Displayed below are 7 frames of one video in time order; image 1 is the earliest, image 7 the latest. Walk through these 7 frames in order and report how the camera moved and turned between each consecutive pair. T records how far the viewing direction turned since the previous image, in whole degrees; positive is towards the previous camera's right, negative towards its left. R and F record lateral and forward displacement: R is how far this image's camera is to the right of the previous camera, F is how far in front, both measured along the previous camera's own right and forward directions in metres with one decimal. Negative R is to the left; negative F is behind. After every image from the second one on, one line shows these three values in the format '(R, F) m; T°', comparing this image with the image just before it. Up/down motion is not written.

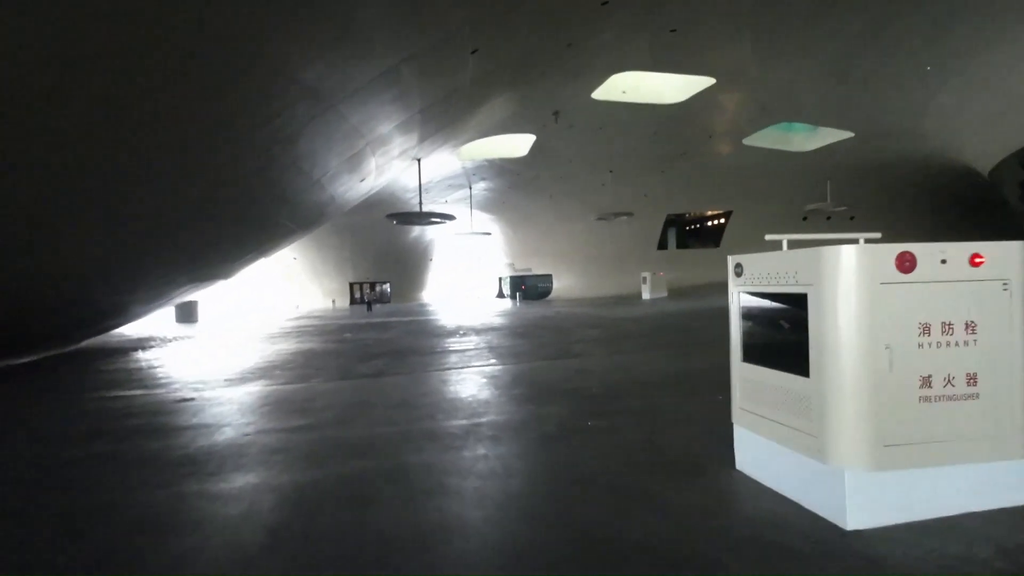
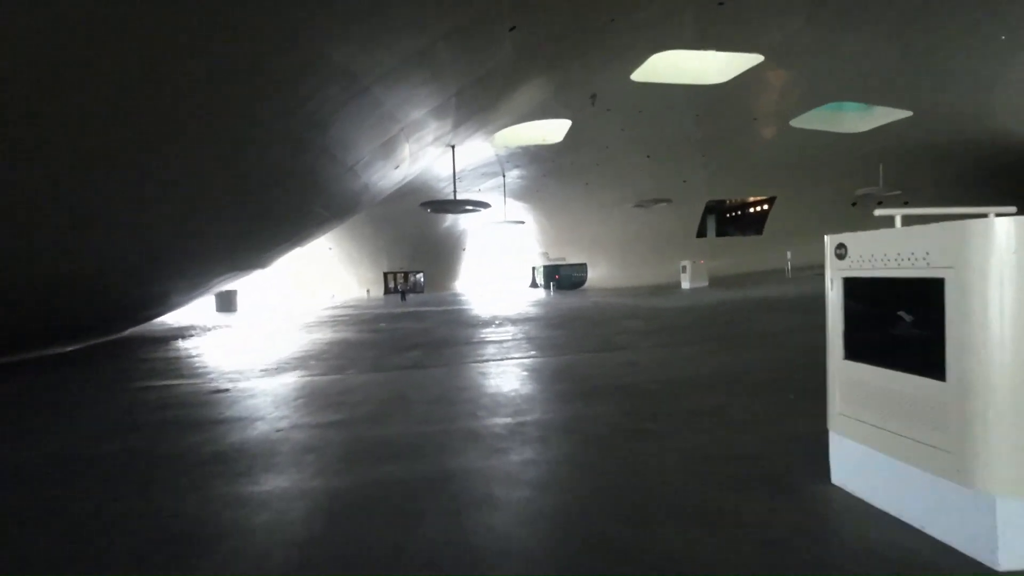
(-0.1, +0.3) m; -3°
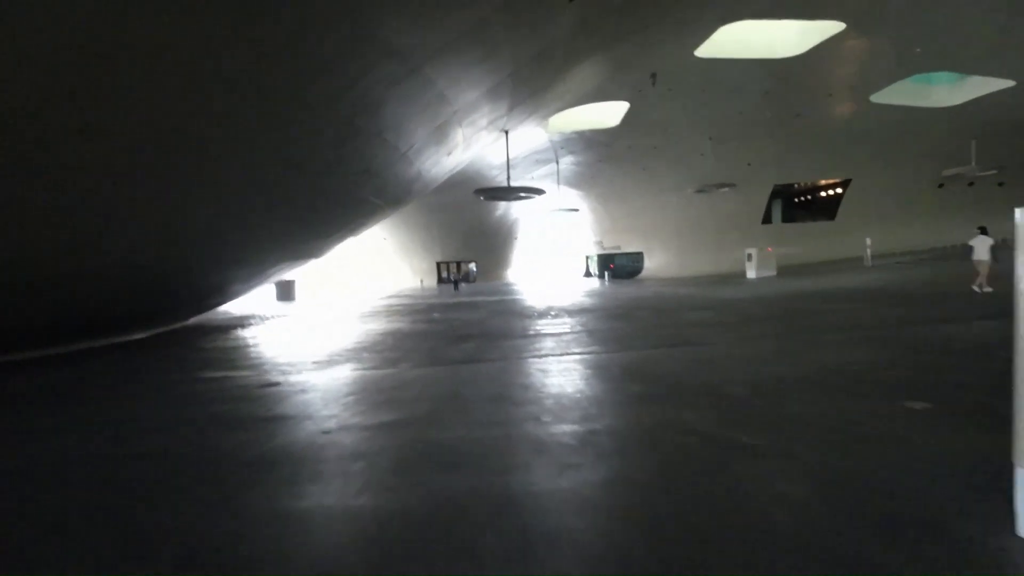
(-0.1, +0.4) m; -5°
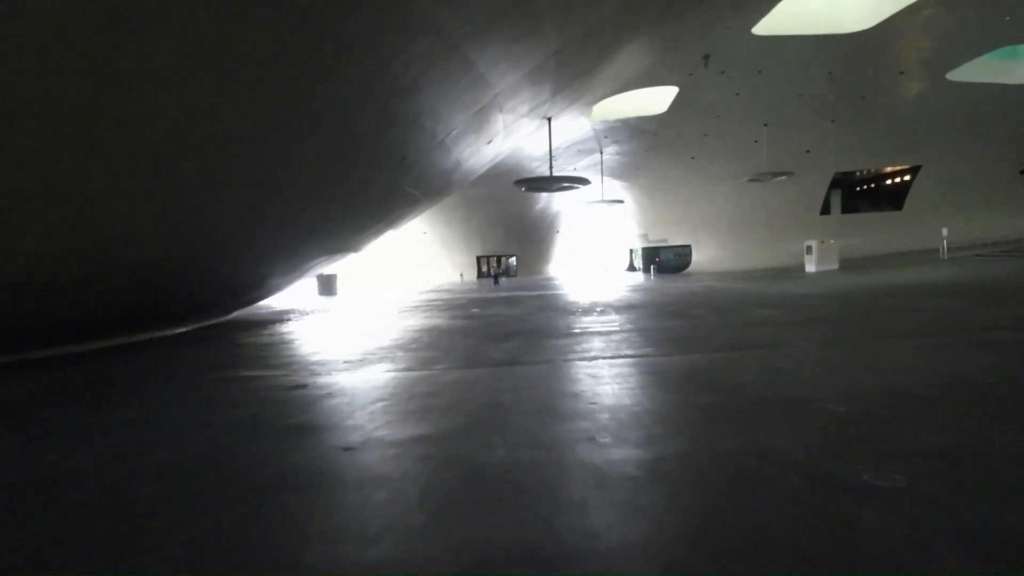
(-0.1, +0.5) m; -4°
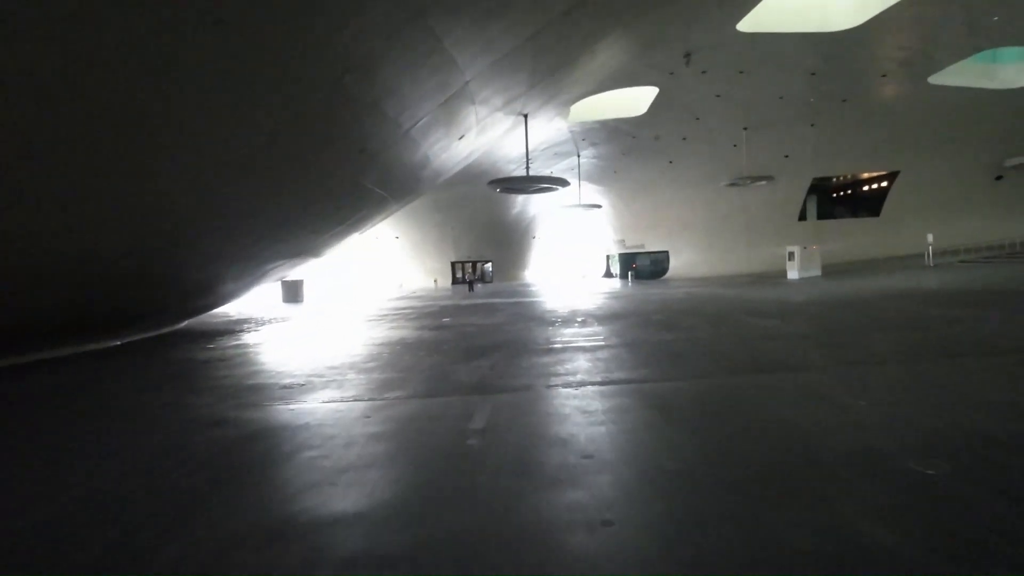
(0.0, +0.8) m; +3°
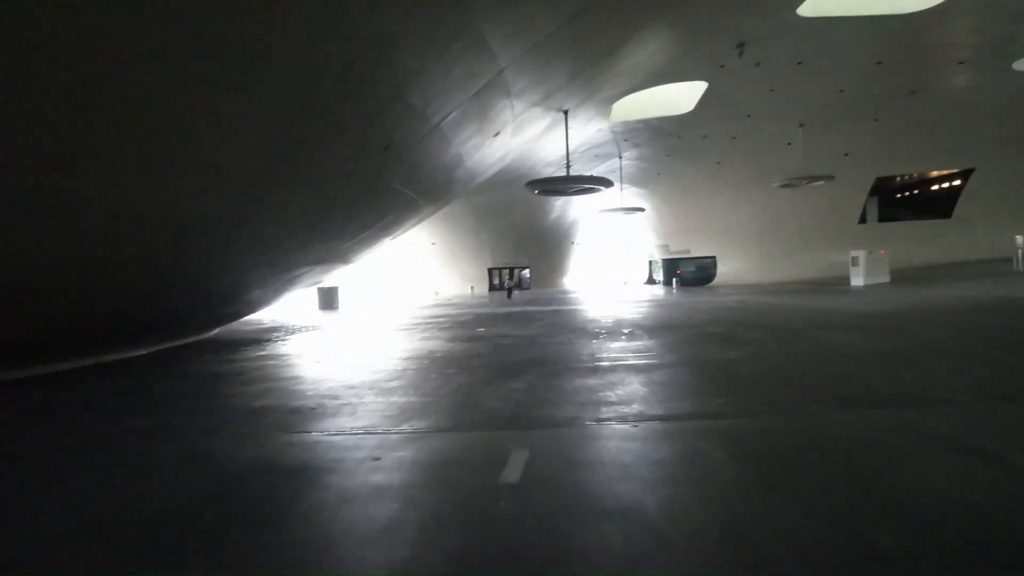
(0.0, +0.7) m; -4°
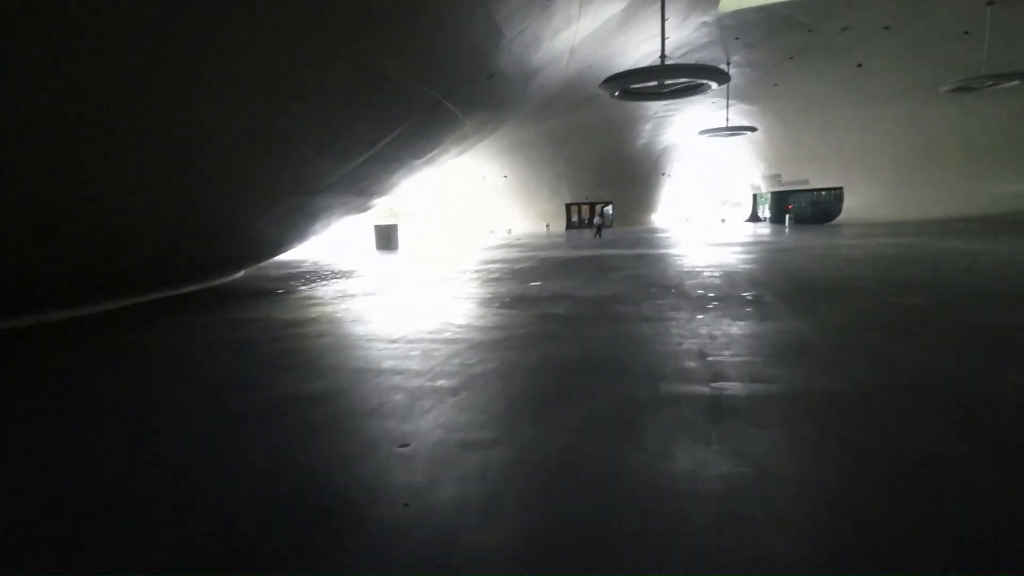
(+0.2, +2.6) m; -9°
